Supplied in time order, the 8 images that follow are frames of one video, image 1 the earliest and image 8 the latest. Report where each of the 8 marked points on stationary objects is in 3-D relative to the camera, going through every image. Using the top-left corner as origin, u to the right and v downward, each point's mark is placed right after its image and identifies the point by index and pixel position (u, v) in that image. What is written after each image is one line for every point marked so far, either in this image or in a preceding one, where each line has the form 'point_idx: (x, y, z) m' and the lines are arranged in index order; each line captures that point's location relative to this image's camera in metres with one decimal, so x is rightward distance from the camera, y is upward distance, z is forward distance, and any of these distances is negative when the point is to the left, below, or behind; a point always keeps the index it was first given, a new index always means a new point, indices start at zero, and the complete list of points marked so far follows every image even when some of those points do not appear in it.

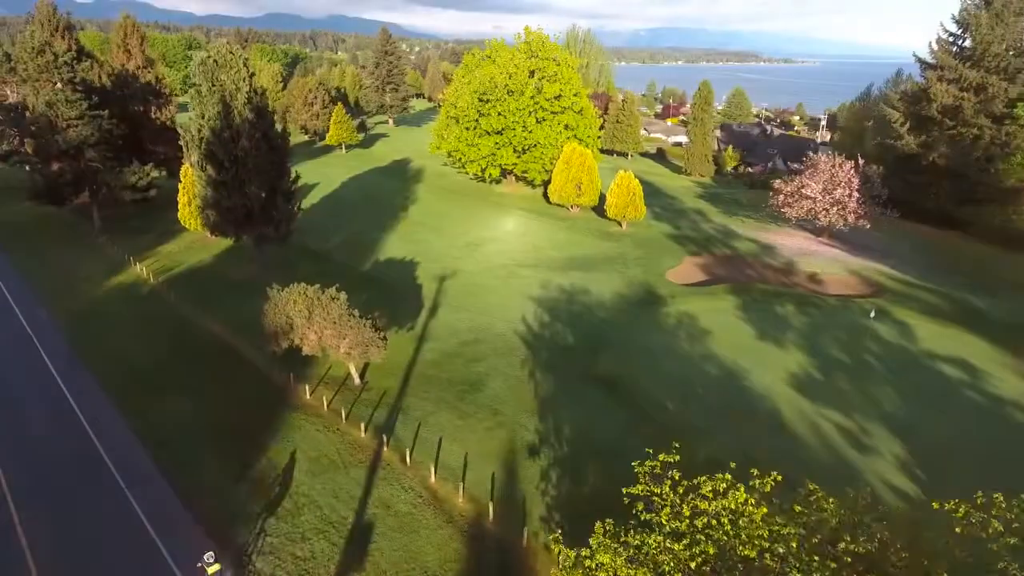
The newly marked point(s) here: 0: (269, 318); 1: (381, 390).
0: (-7.2, -0.9, +18.3) m
1: (-4.0, -3.1, +19.0) m
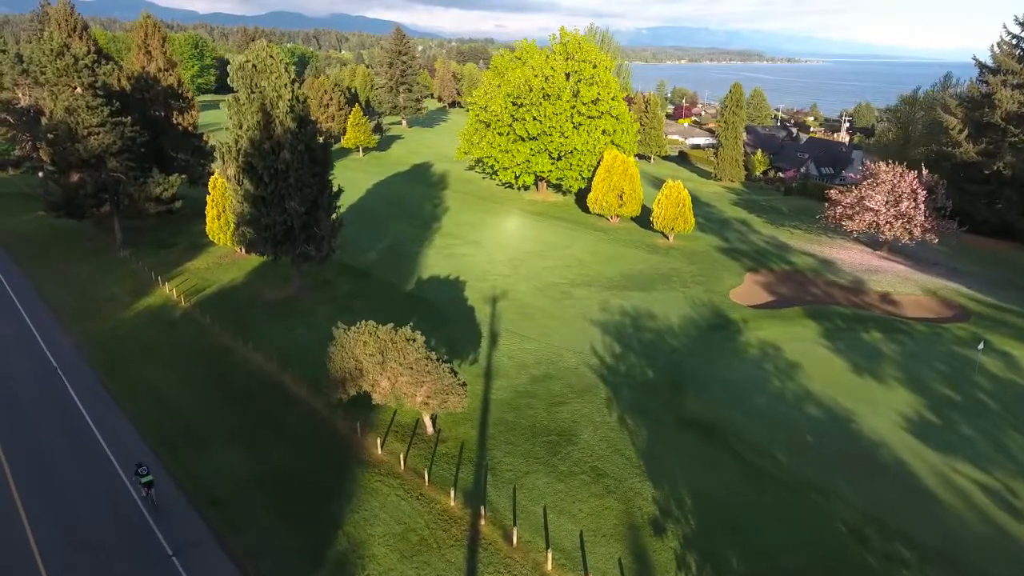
0: (-4.6, -2.0, +16.1) m
1: (-1.4, -4.2, +16.8) m
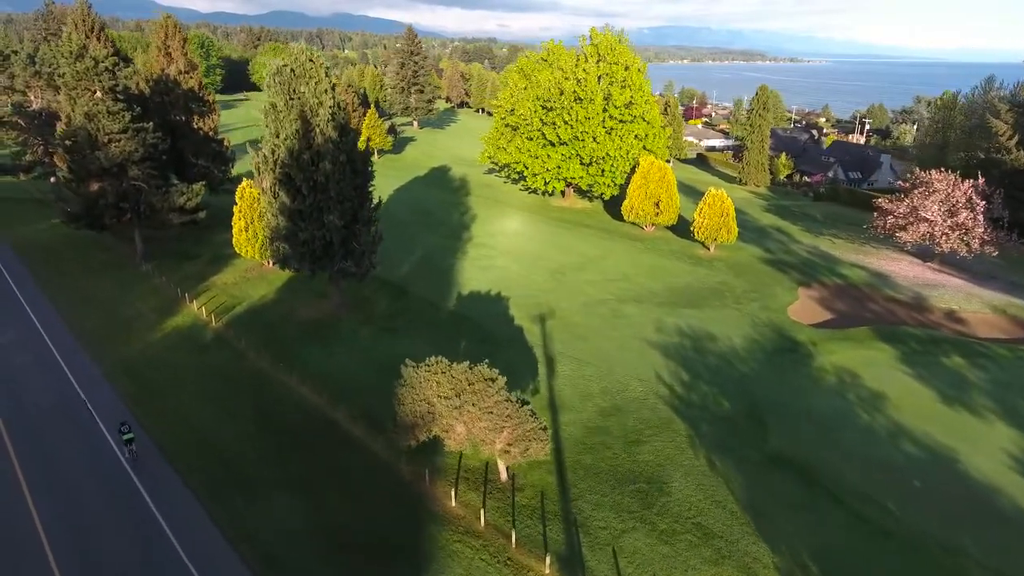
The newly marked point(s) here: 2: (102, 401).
0: (-2.6, -2.7, +14.5) m
1: (+0.6, -4.9, +15.1) m
2: (-12.4, -3.5, +18.7) m
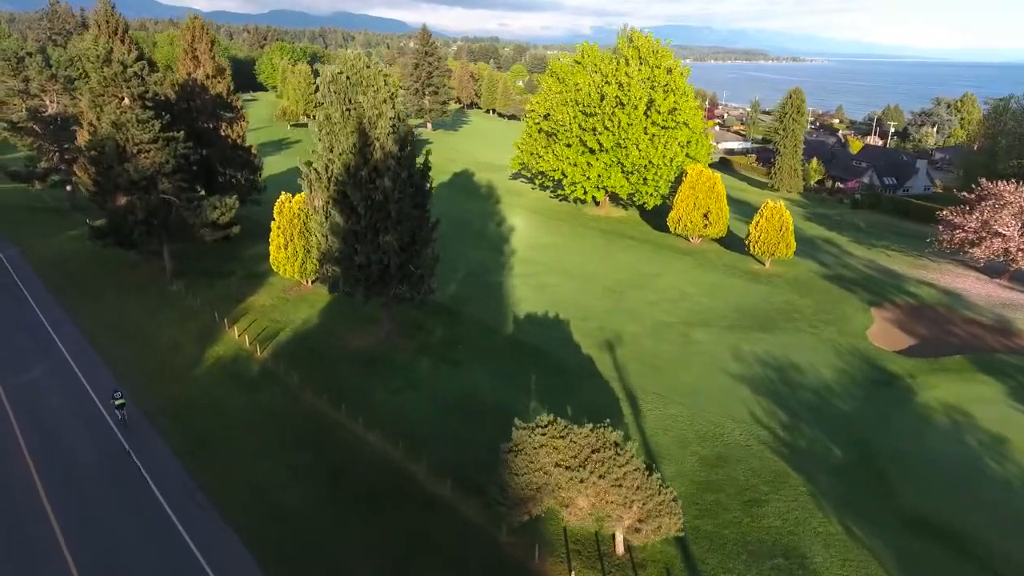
0: (0.0, -3.7, +12.5) m
1: (+3.2, -5.9, +13.1) m
2: (-9.9, -4.5, +16.7) m
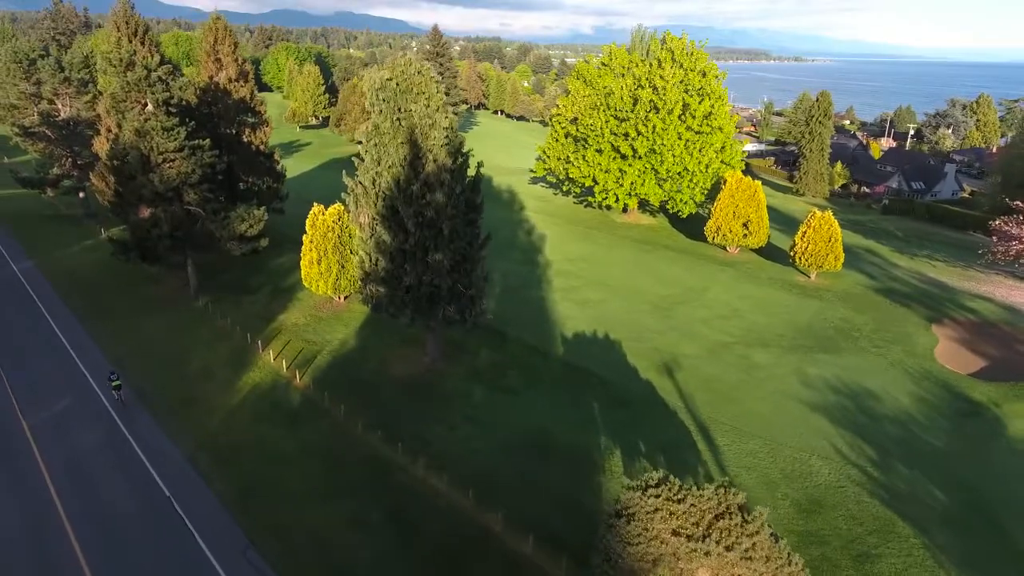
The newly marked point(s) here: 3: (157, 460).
0: (+2.0, -4.5, +11.0) m
1: (+5.2, -6.7, +11.6) m
2: (-7.9, -5.2, +15.2) m
3: (-9.8, -4.5, +16.8) m
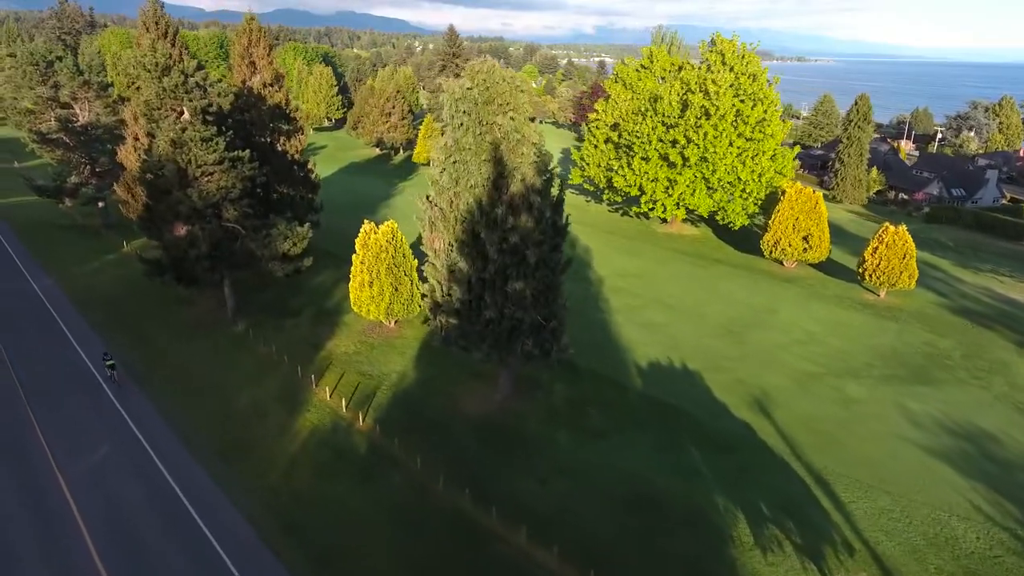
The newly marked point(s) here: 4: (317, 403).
0: (+4.6, -5.4, +8.9) m
1: (+7.8, -7.7, +9.5) m
2: (-5.3, -6.2, +13.1) m
3: (-7.2, -5.4, +14.7) m
4: (-6.2, -3.7, +19.5) m
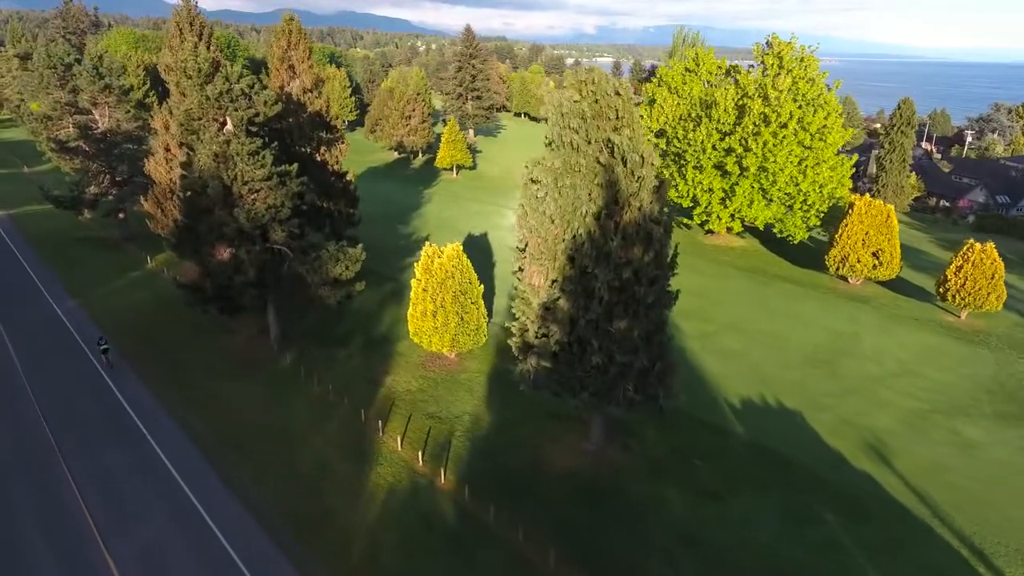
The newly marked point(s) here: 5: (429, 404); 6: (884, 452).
0: (+7.3, -6.5, +6.7) m
1: (+10.4, -8.7, +7.3) m
2: (-2.6, -7.2, +10.9) m
3: (-4.5, -6.5, +12.5) m
4: (-3.5, -4.7, +17.3) m
5: (-2.7, -3.8, +20.0) m
6: (+11.4, -5.0, +18.9) m
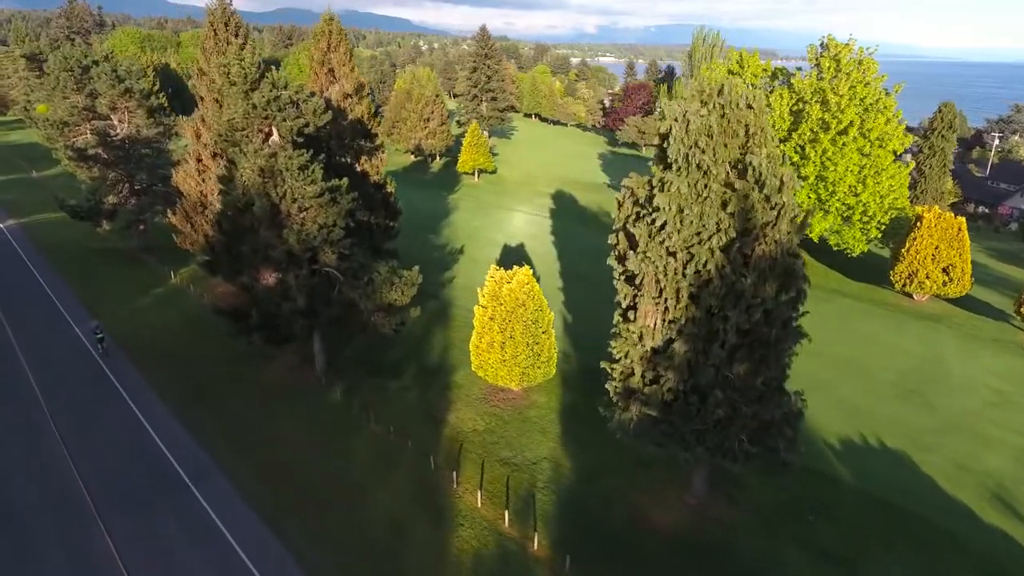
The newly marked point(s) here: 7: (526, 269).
0: (+9.6, -7.4, +4.7) m
1: (+12.8, -9.6, +5.4) m
2: (-0.3, -8.1, +8.9) m
3: (-2.2, -7.4, +10.6) m
4: (-1.1, -5.6, +15.3) m
5: (-0.4, -4.7, +18.0) m
6: (+13.8, -5.9, +17.0) m
7: (+0.5, +0.6, +19.5) m
